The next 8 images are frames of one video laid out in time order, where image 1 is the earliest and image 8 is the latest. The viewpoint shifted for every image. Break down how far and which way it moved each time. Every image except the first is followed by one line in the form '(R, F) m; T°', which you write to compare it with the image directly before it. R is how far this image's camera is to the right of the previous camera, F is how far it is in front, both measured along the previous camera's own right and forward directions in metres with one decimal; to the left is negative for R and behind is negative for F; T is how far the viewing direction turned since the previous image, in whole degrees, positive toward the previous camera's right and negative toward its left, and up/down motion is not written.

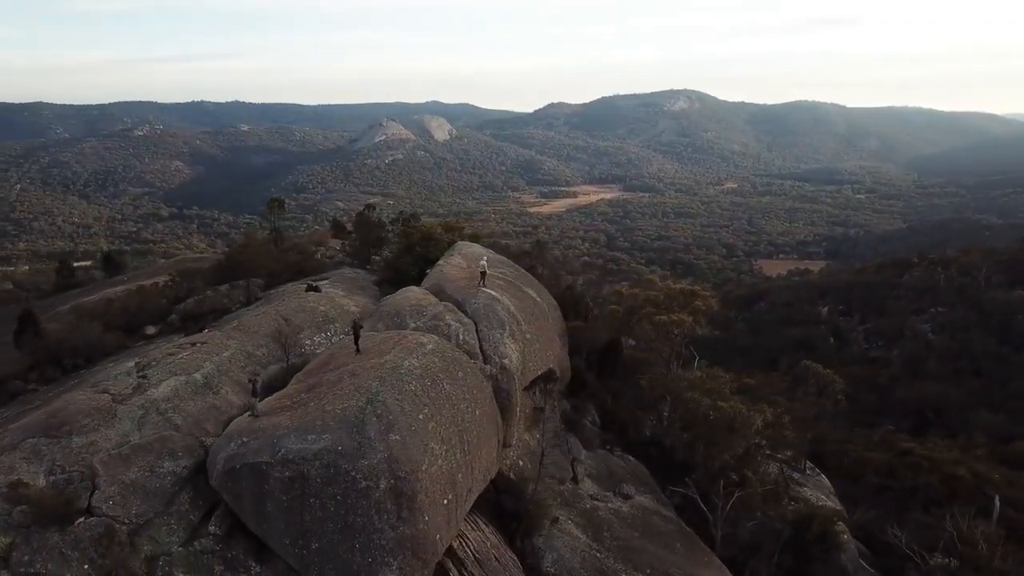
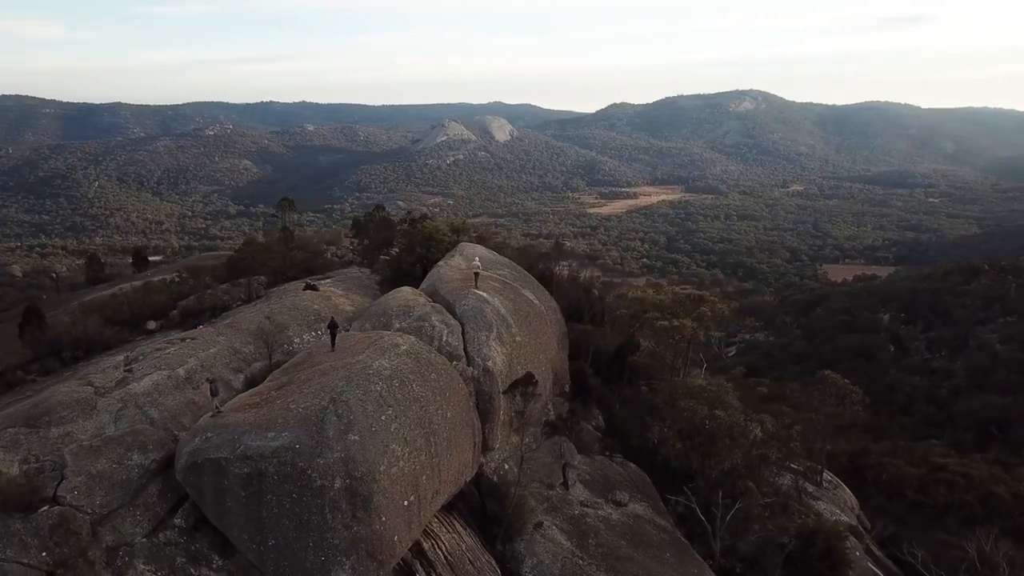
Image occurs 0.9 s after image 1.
(+1.5, +0.2) m; -4°
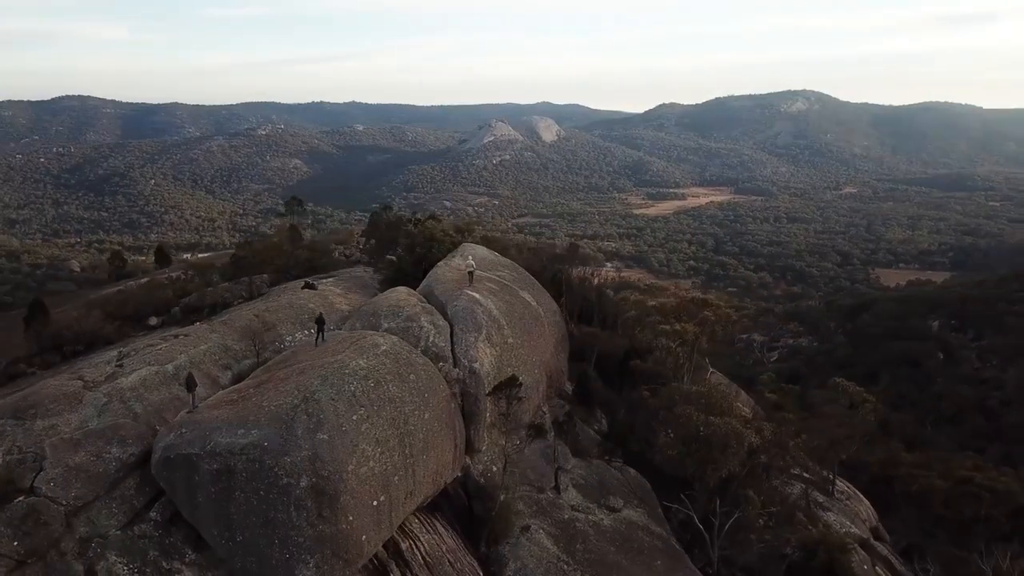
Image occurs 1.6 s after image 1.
(+1.2, +0.1) m; -3°
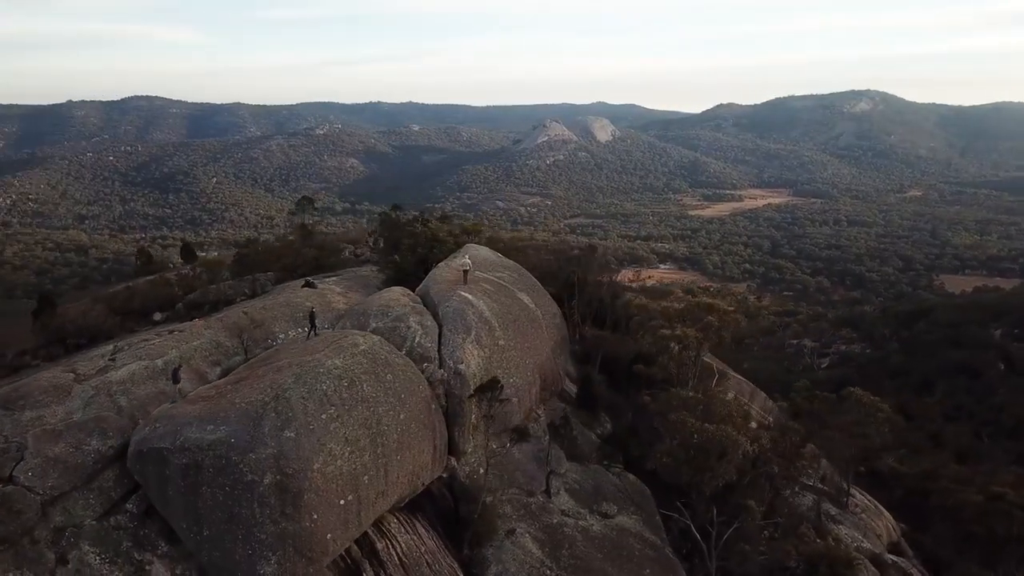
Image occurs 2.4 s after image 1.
(+1.4, +0.1) m; -4°
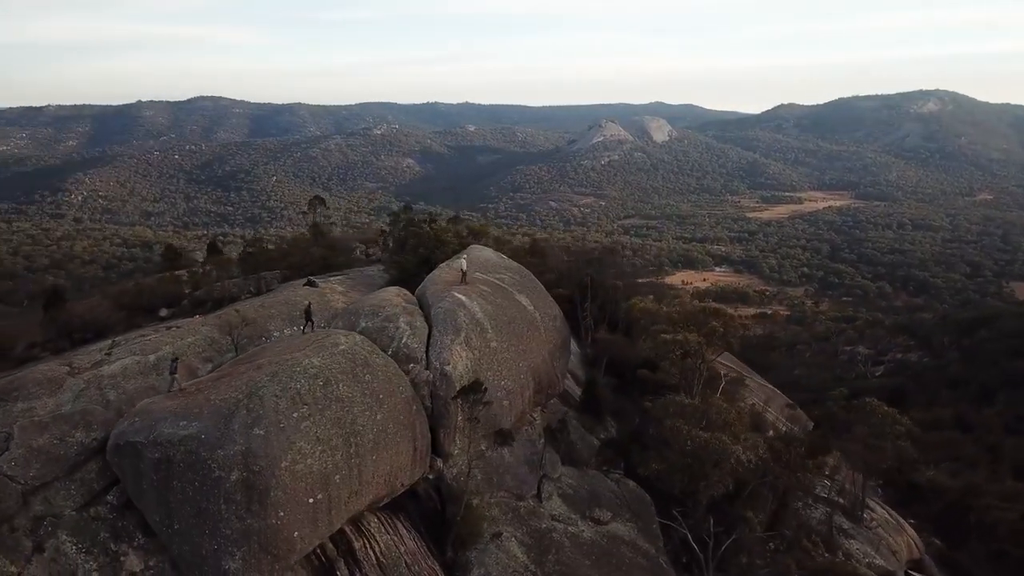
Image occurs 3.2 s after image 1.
(+1.4, +0.2) m; -4°
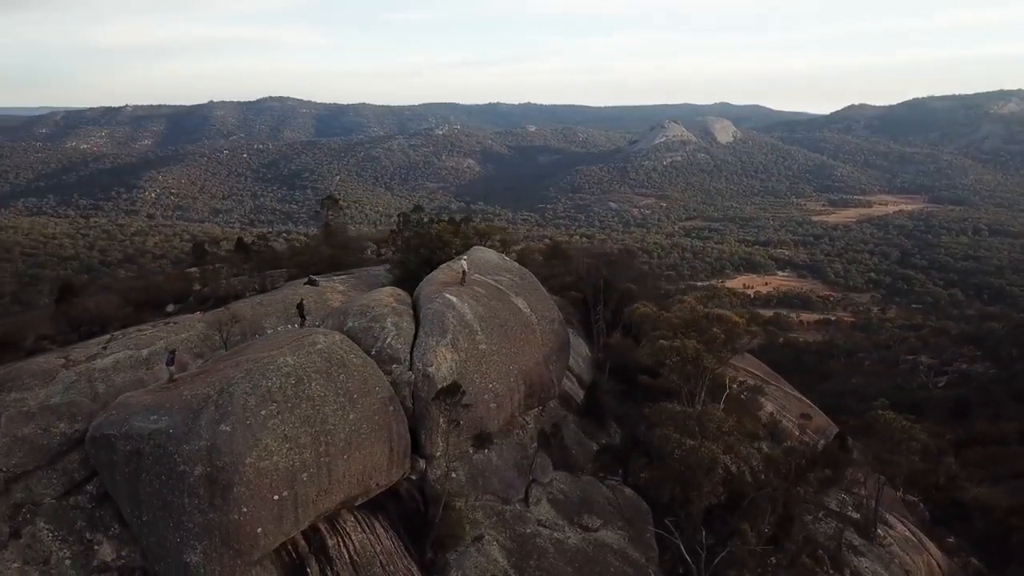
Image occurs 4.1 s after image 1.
(+1.5, +0.2) m; -4°
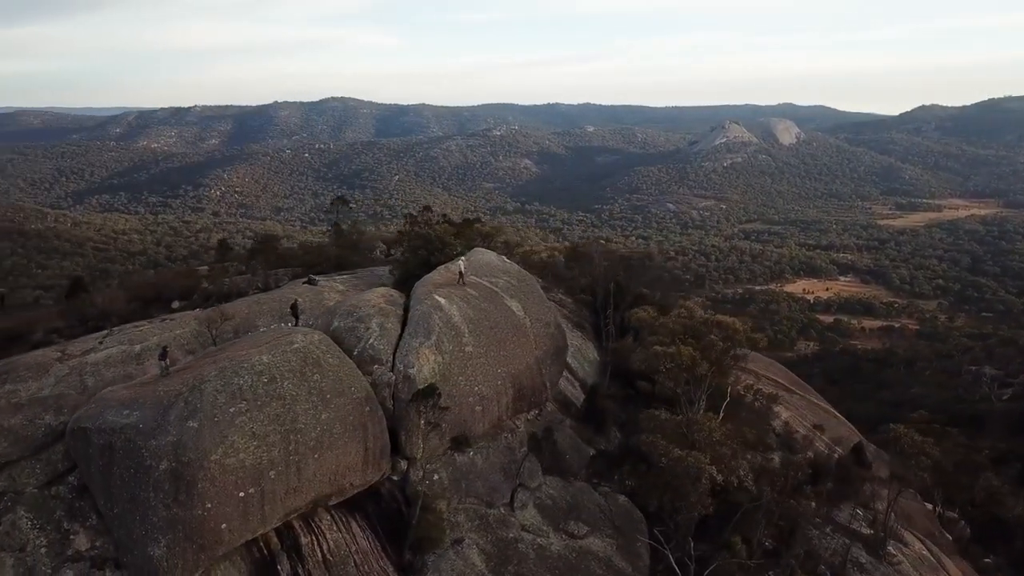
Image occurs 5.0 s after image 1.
(+1.5, +0.2) m; -4°
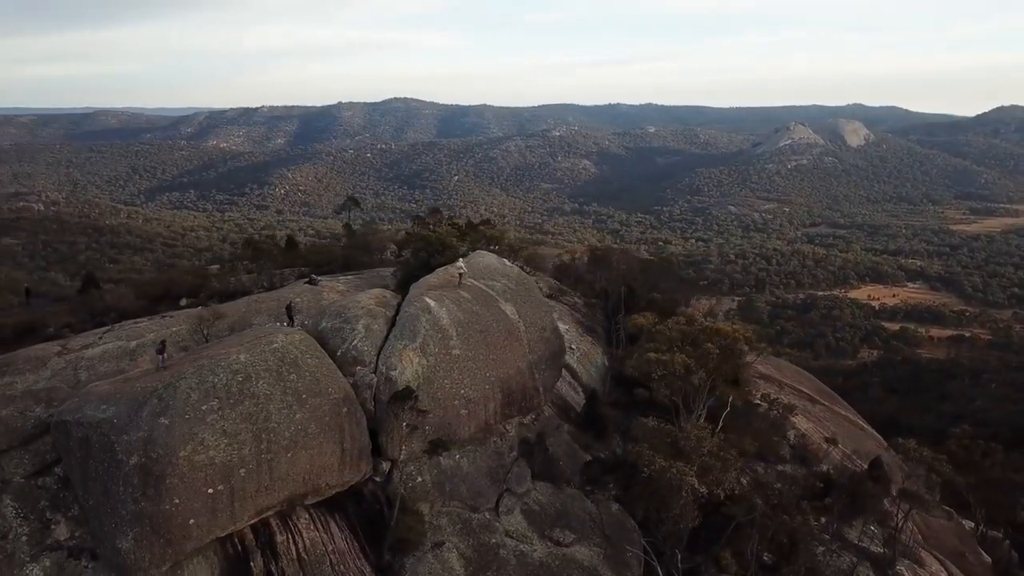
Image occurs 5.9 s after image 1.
(+1.5, +0.2) m; -4°
